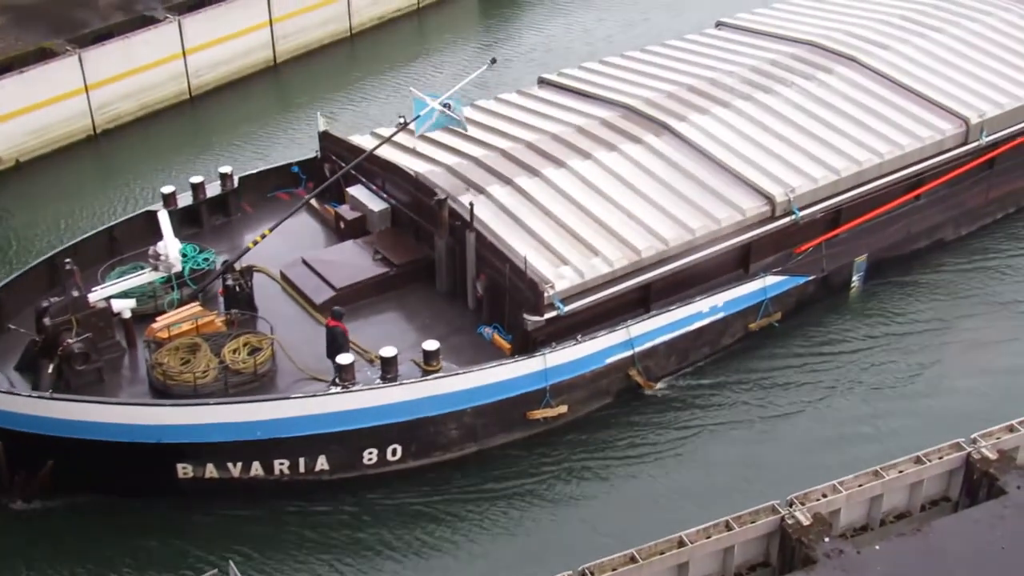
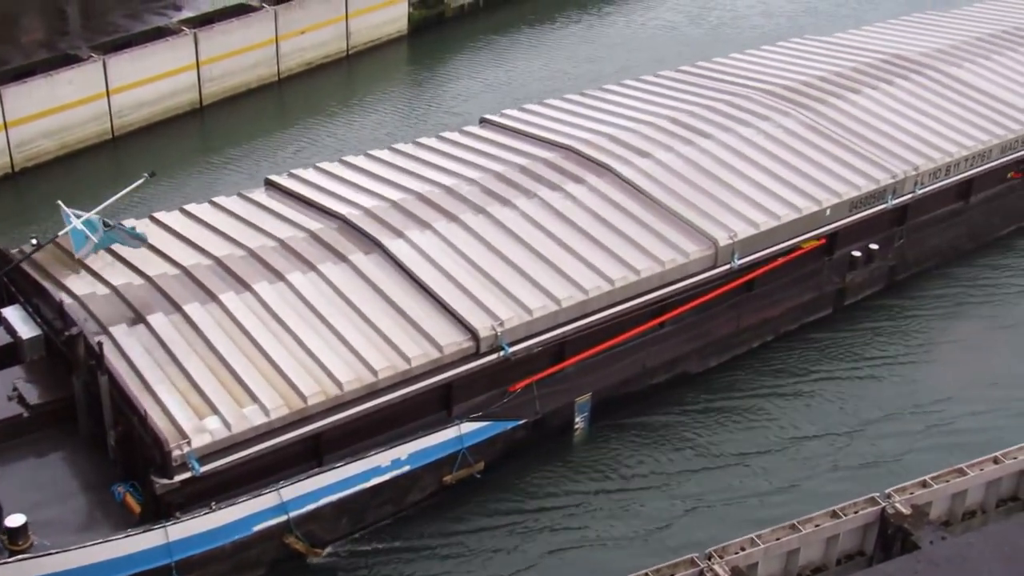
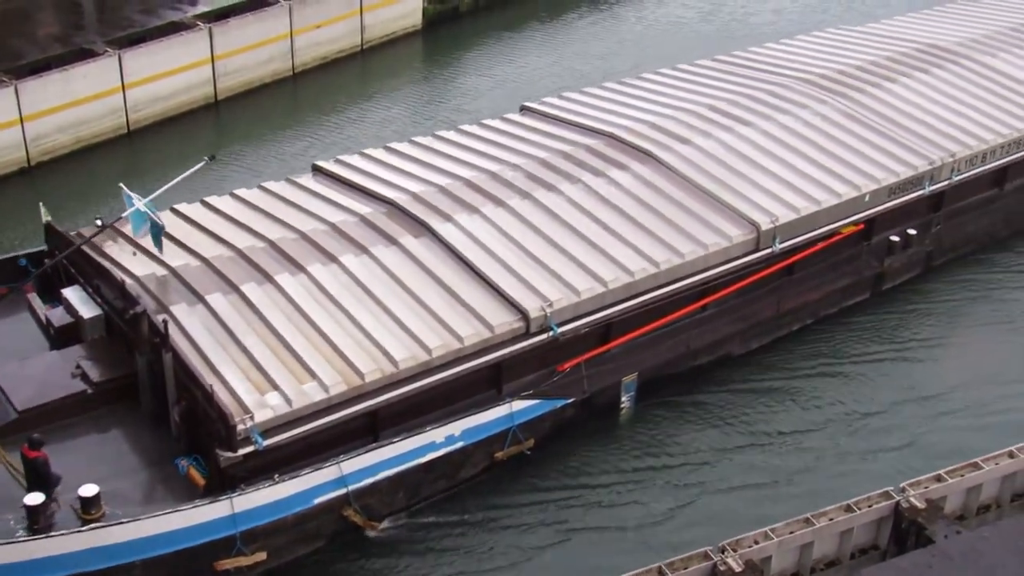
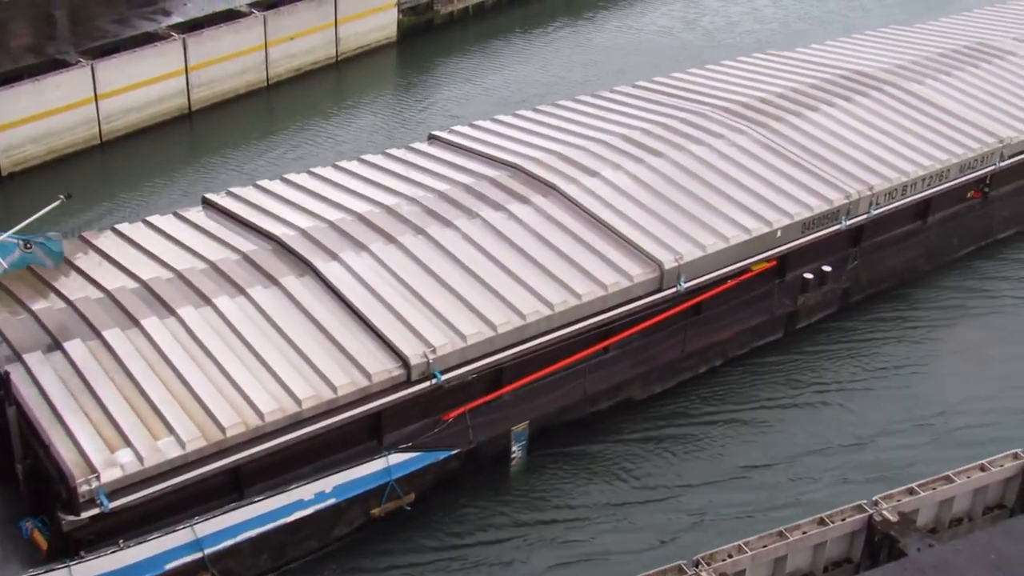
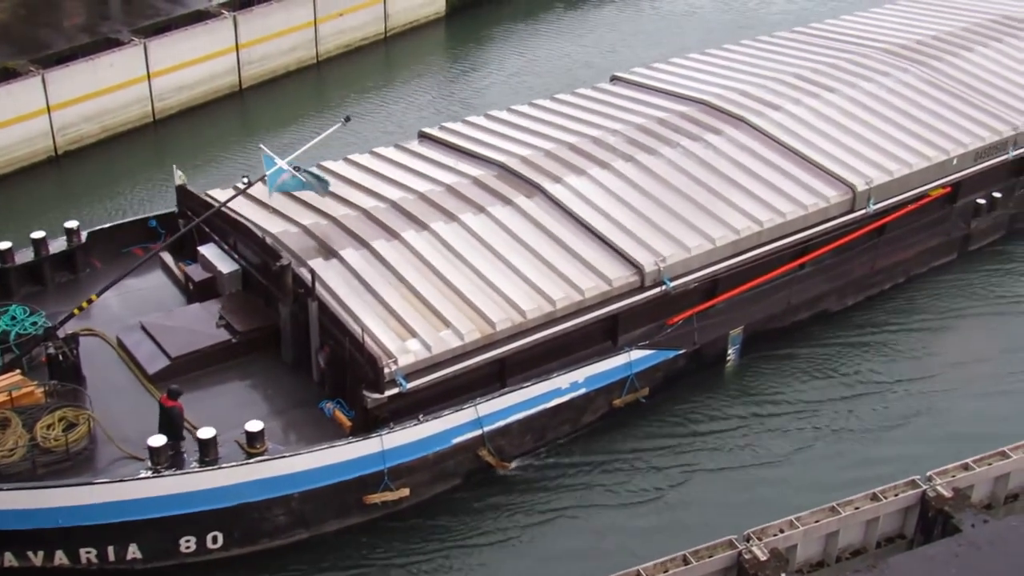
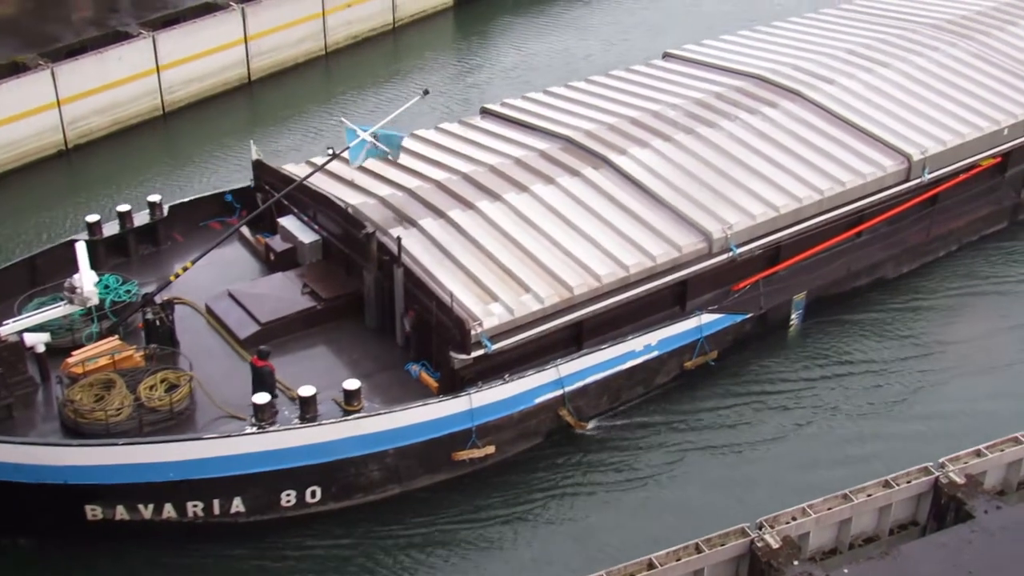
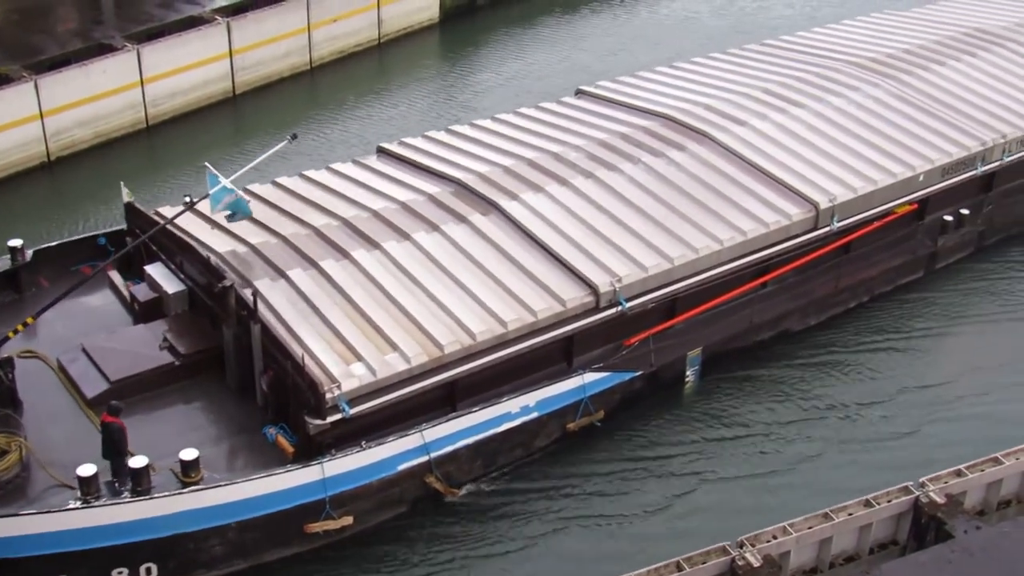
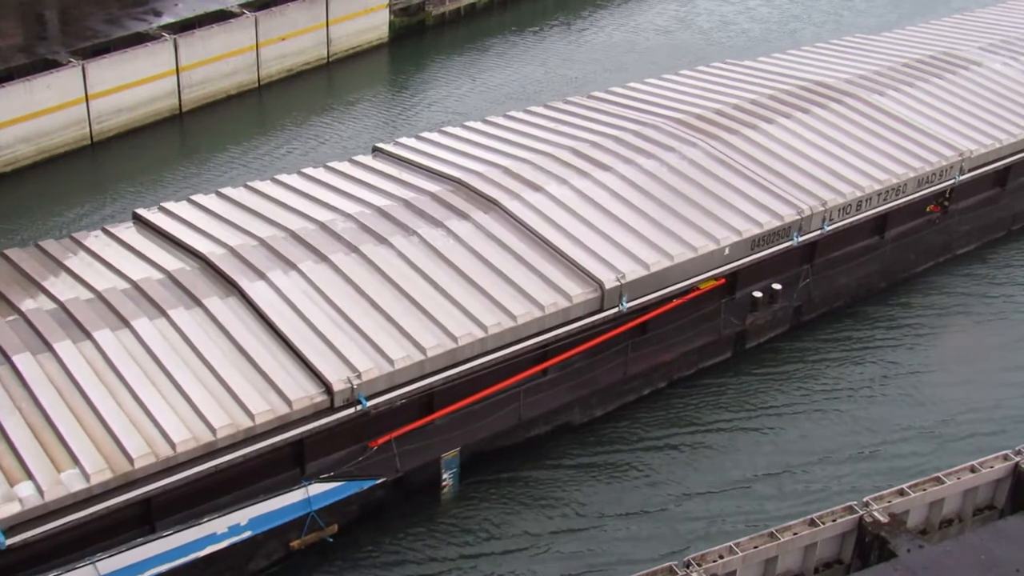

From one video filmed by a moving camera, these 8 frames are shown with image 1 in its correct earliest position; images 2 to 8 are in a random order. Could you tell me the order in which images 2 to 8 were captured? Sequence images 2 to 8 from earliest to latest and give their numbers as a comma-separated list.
6, 5, 7, 3, 2, 4, 8
